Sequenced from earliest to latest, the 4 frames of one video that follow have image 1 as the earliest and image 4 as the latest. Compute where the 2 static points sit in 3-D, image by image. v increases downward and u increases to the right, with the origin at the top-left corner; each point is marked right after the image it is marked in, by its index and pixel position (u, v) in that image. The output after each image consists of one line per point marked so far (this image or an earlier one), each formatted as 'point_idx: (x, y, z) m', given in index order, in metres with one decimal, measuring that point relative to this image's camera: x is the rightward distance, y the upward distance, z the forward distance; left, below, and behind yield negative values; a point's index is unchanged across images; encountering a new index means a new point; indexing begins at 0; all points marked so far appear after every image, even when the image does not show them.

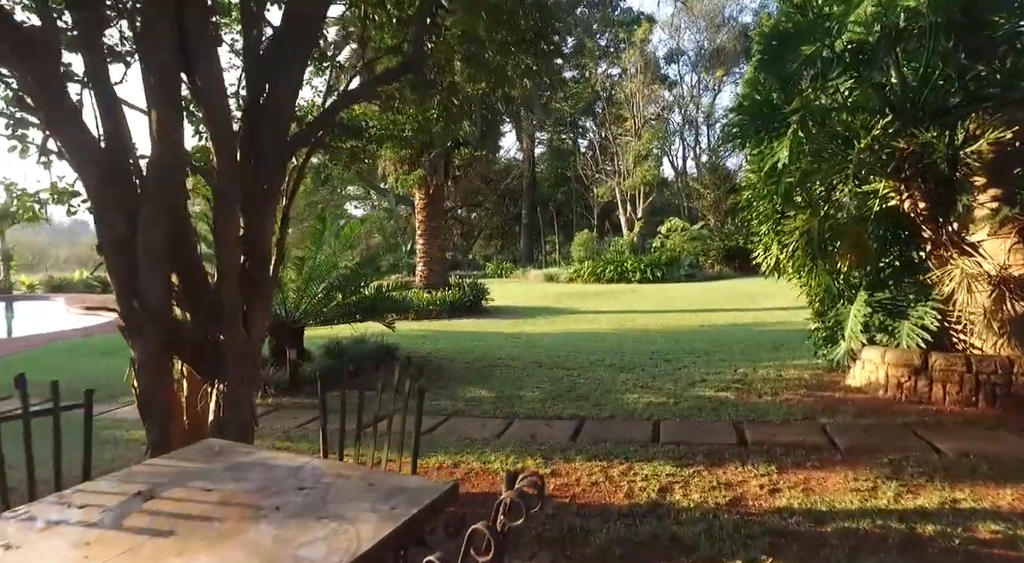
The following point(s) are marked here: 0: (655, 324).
0: (+2.2, -0.7, +10.5) m
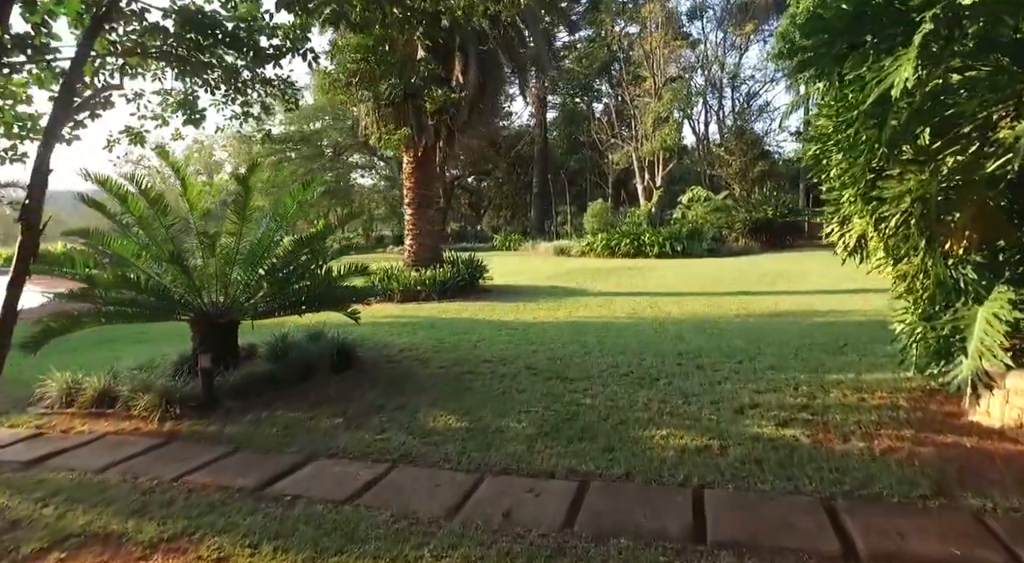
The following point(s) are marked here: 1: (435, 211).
0: (+2.2, -0.4, +8.8) m
1: (-1.3, +1.2, +11.7) m
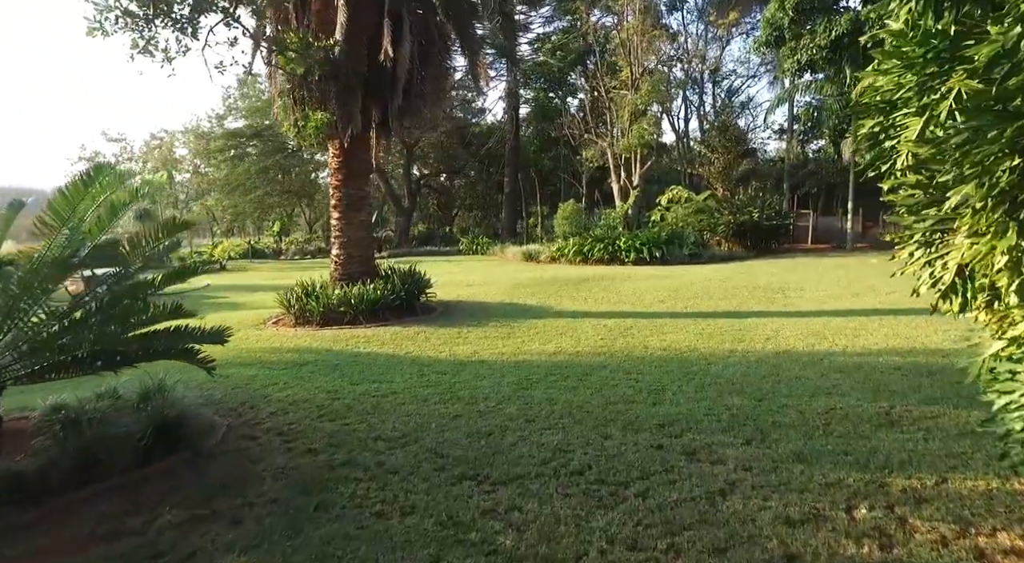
0: (+1.5, -0.6, +7.0) m
1: (-2.1, +1.0, +9.8) m
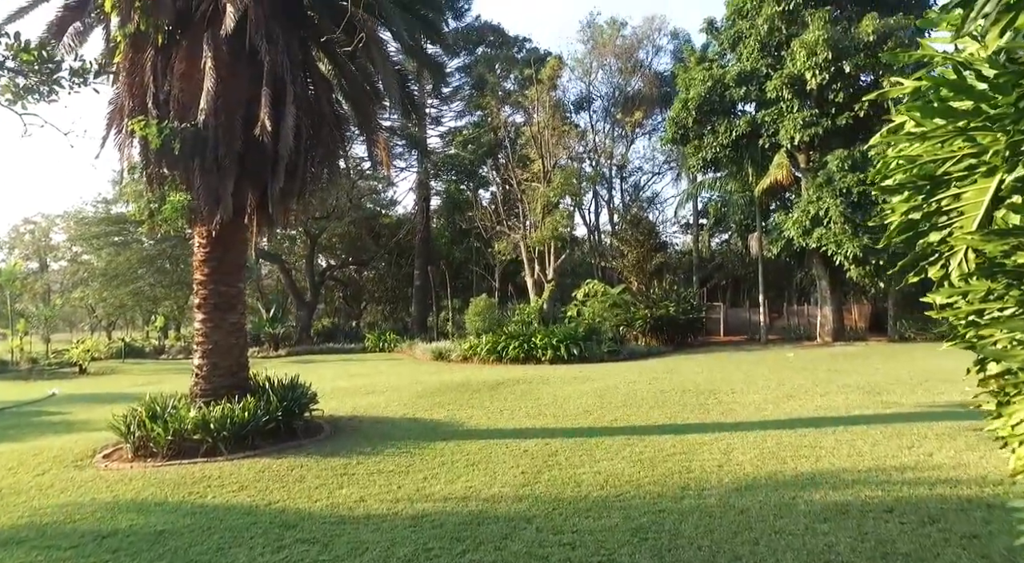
0: (+0.7, -1.6, +5.6) m
1: (-3.3, -0.4, +8.2) m
